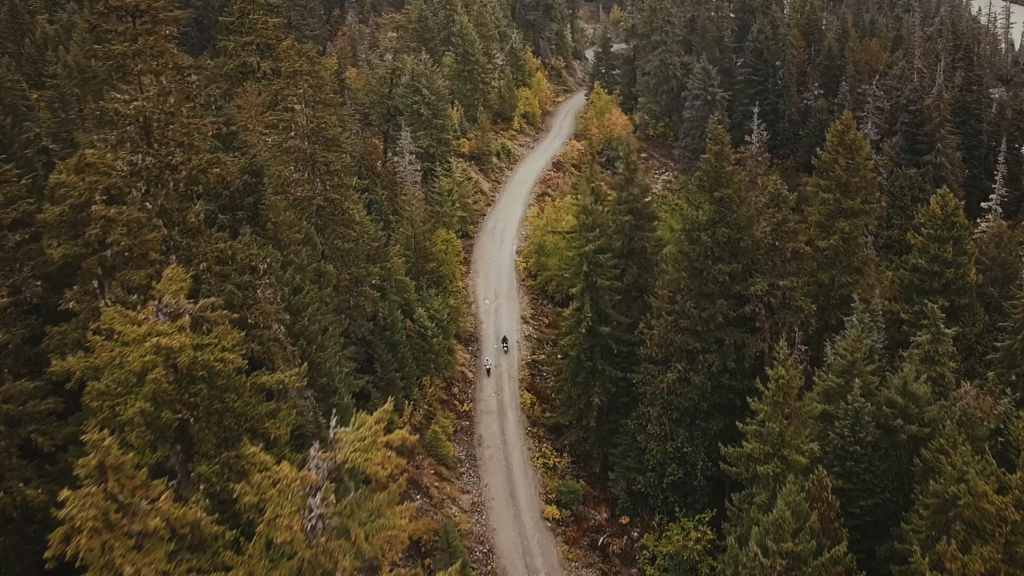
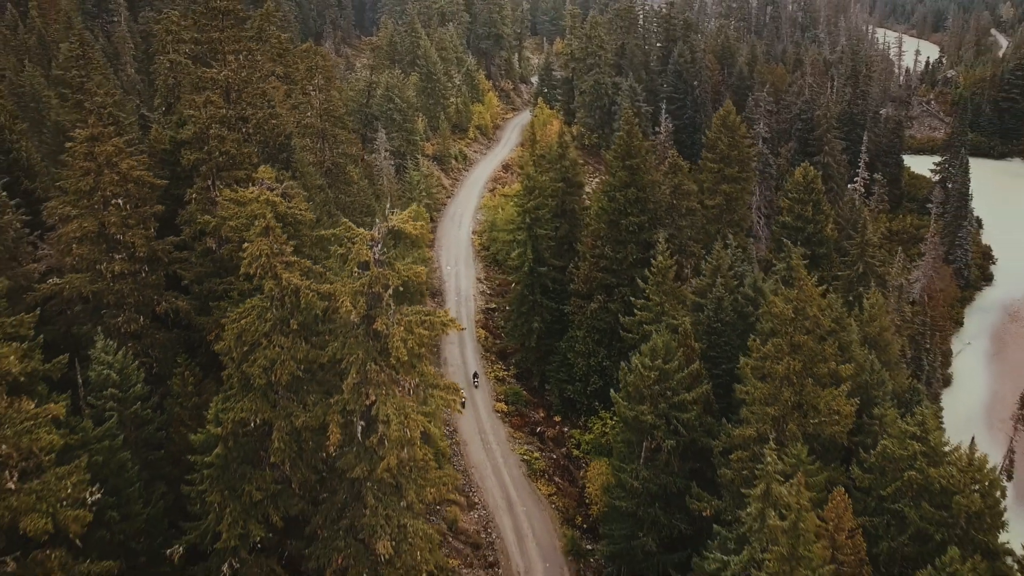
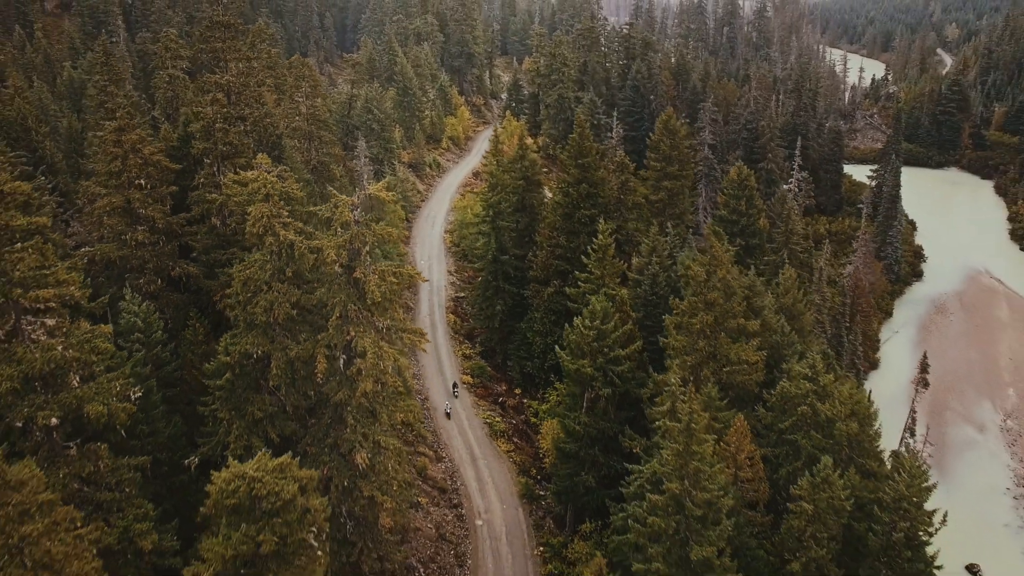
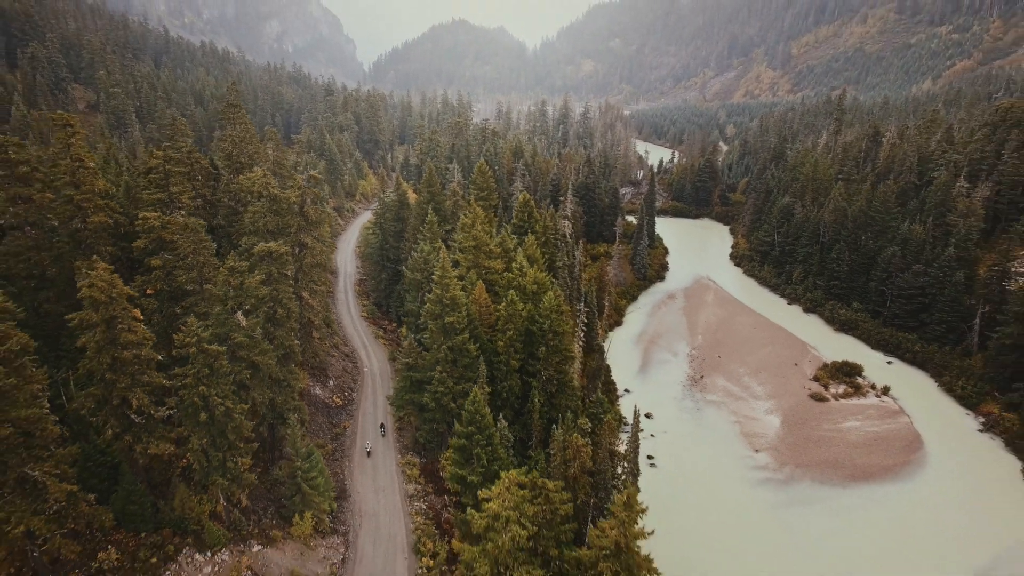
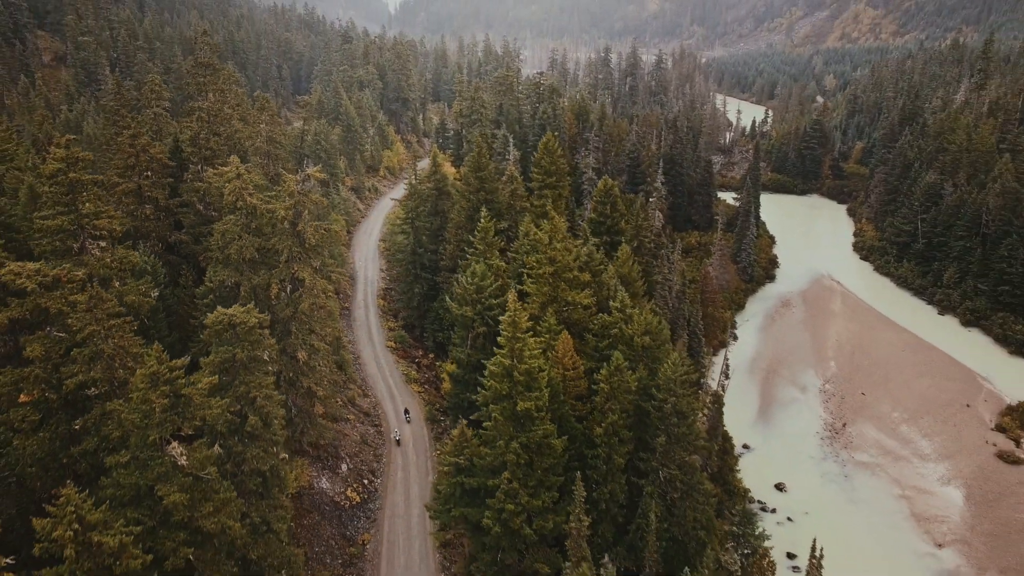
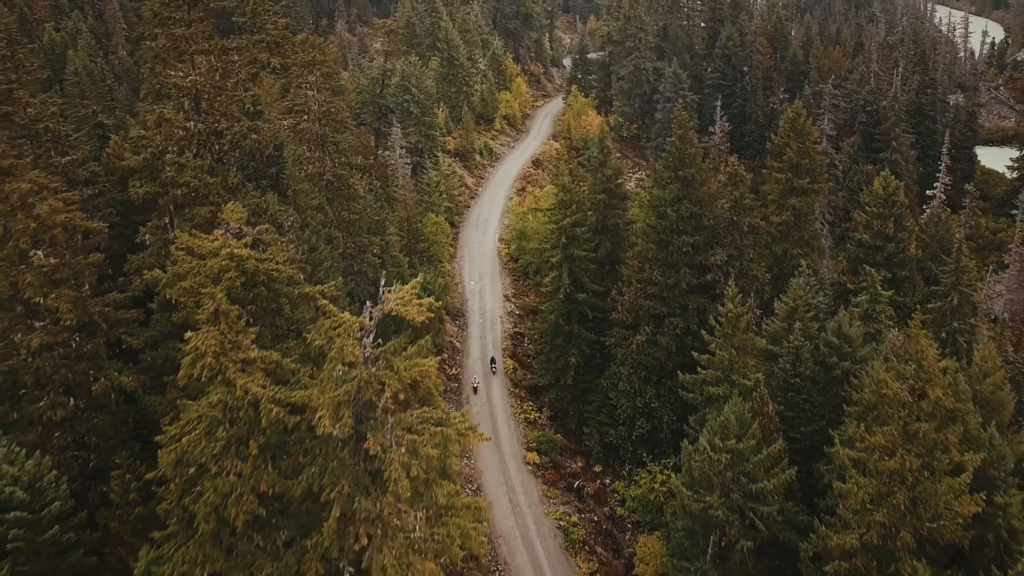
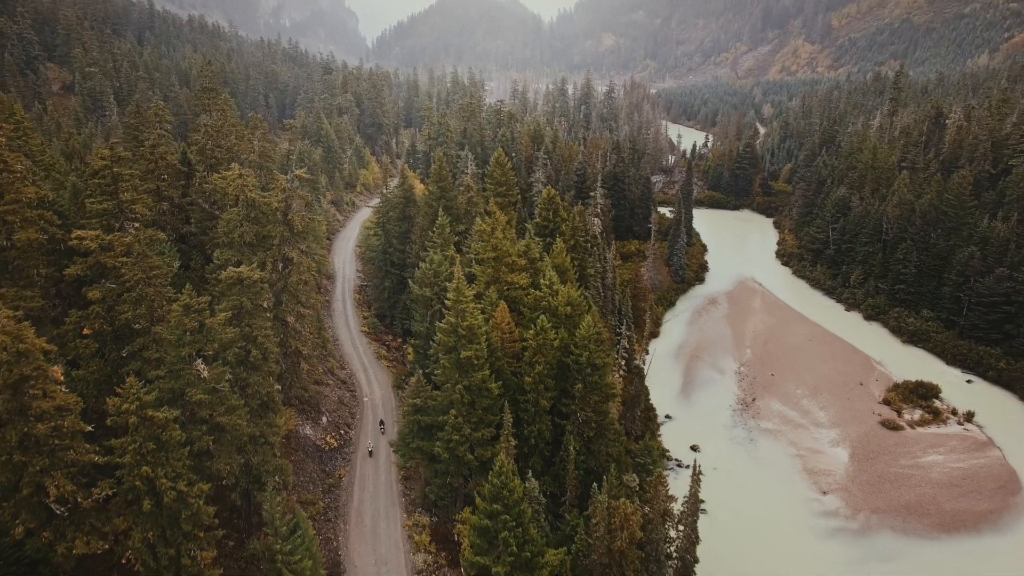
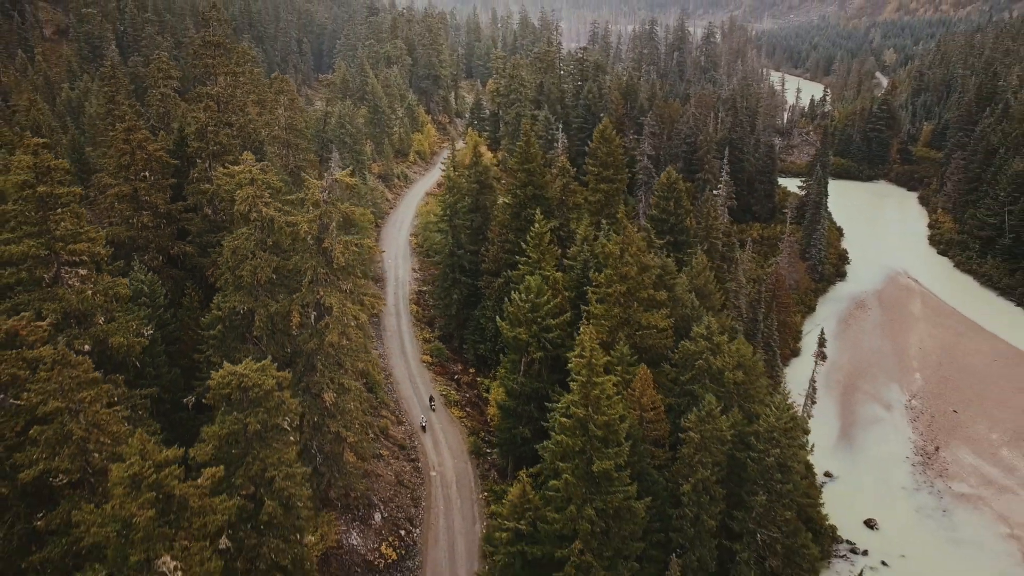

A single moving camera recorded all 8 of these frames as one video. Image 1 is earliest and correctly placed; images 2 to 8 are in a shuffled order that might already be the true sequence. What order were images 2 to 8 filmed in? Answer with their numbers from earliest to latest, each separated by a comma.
6, 2, 3, 8, 5, 7, 4
